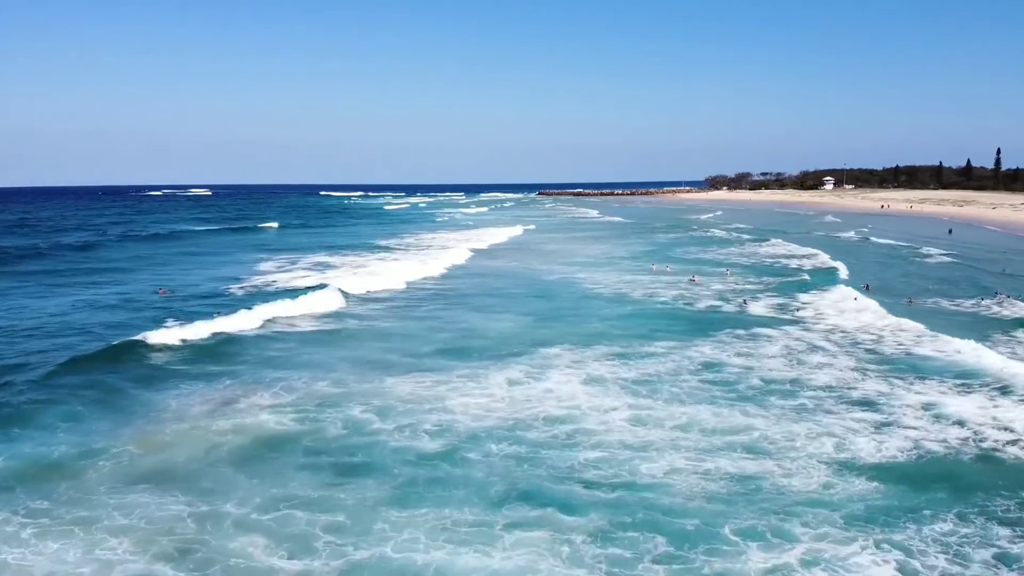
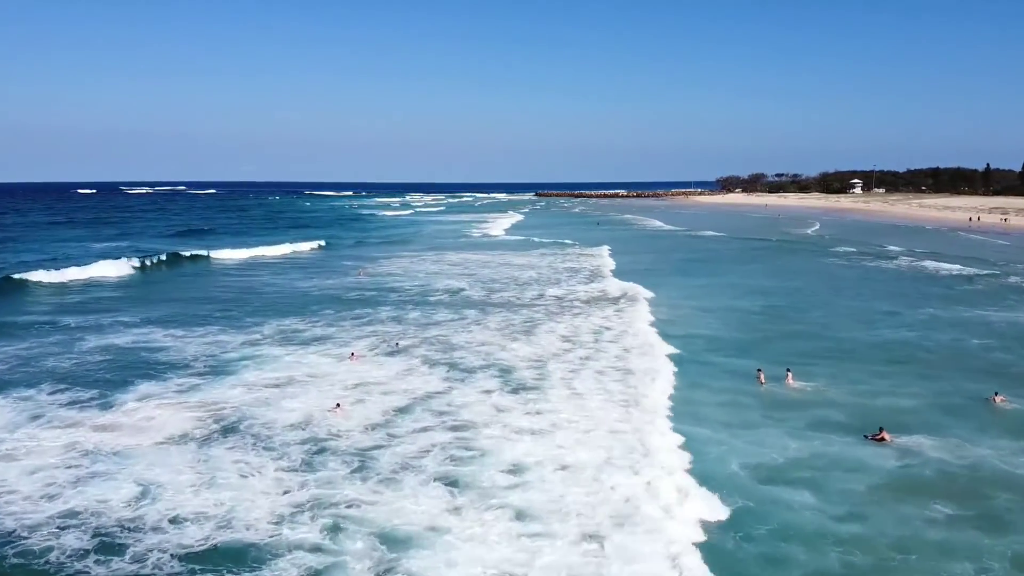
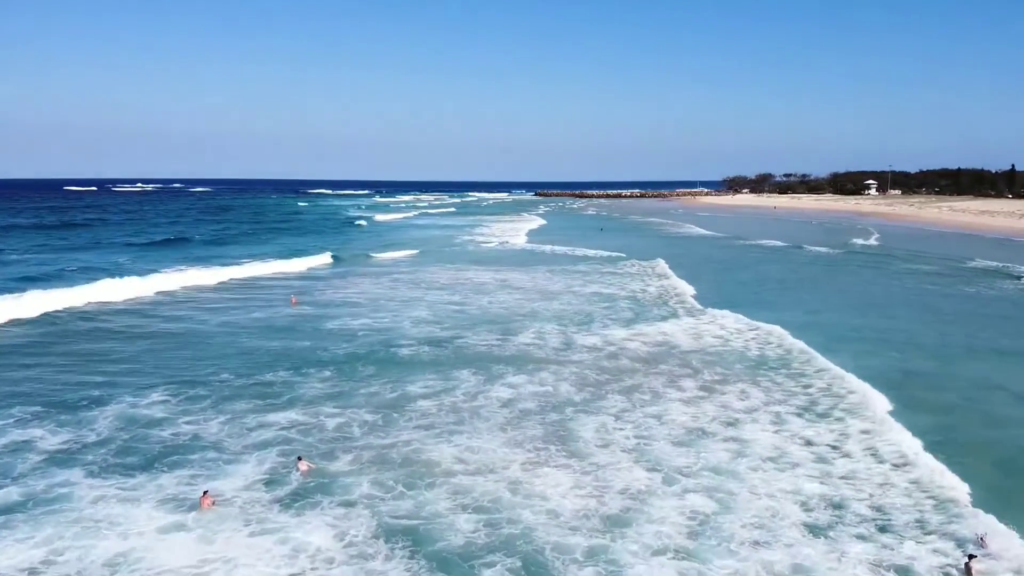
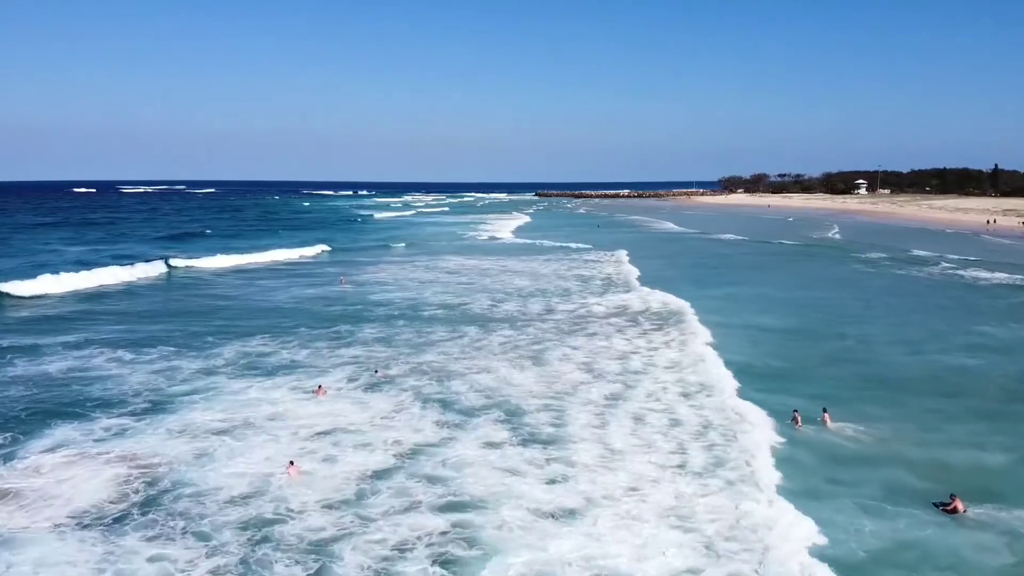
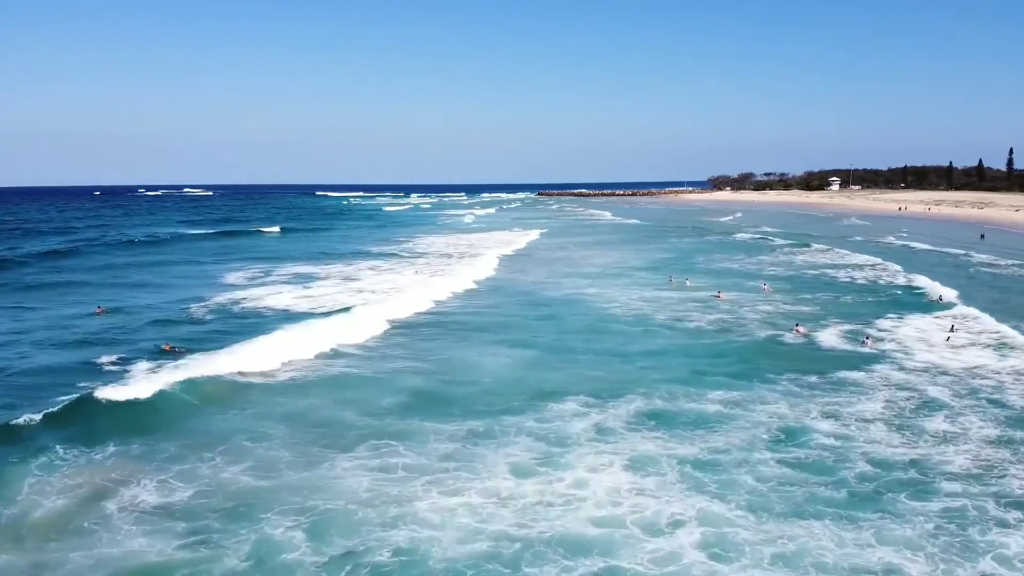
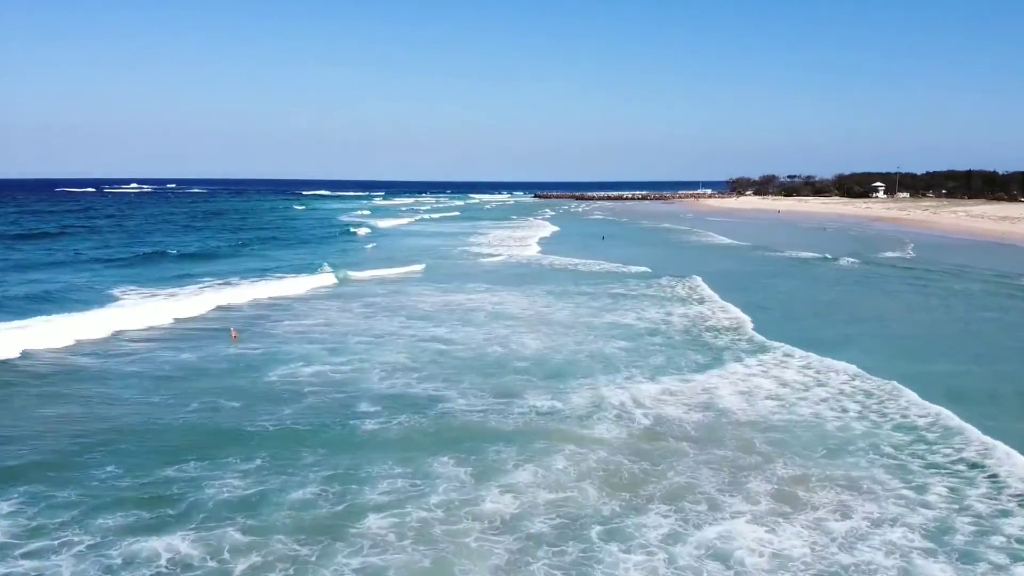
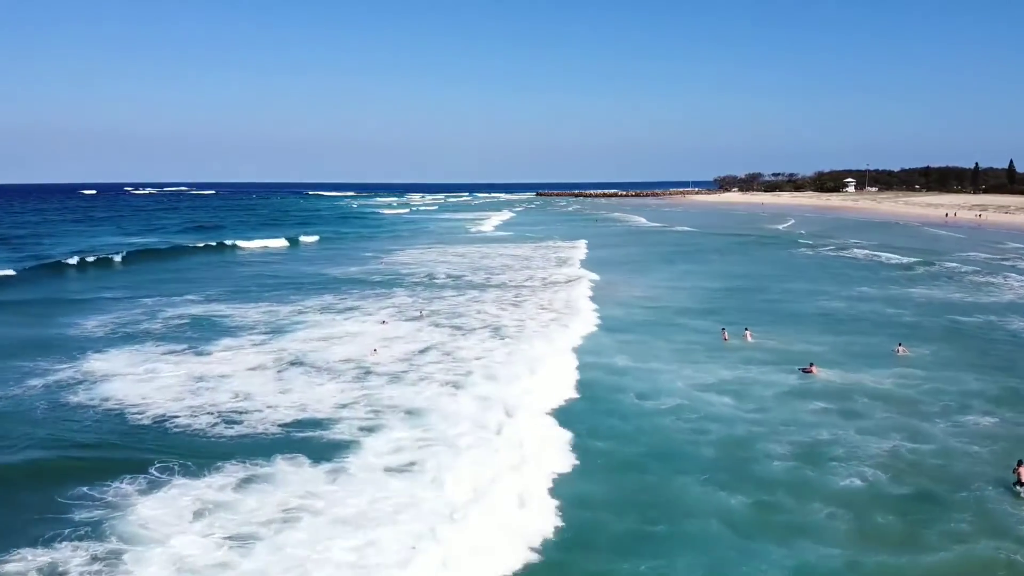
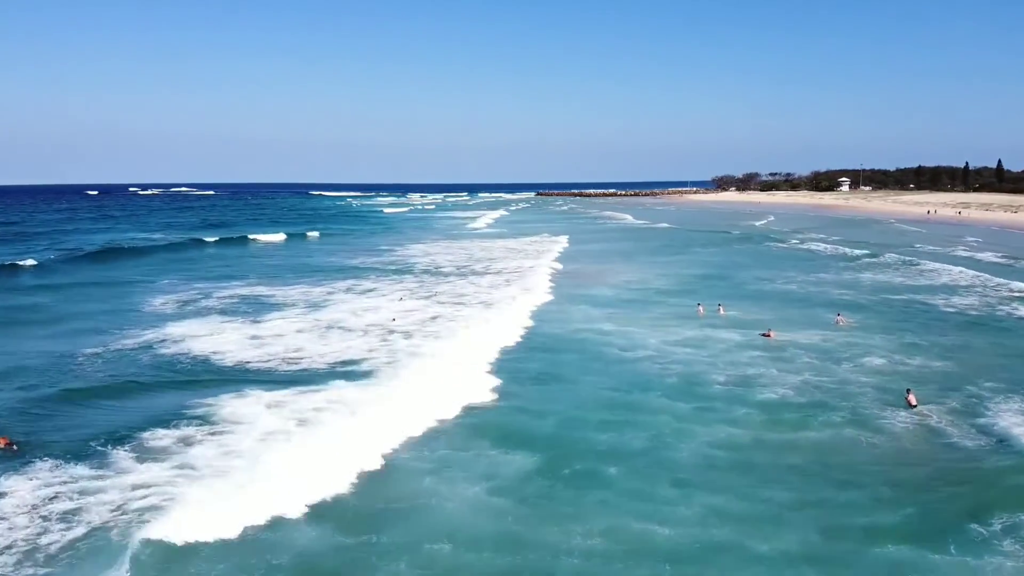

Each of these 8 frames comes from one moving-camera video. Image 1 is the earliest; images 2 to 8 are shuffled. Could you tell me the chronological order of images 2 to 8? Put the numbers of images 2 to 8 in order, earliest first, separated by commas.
5, 8, 7, 2, 4, 3, 6
